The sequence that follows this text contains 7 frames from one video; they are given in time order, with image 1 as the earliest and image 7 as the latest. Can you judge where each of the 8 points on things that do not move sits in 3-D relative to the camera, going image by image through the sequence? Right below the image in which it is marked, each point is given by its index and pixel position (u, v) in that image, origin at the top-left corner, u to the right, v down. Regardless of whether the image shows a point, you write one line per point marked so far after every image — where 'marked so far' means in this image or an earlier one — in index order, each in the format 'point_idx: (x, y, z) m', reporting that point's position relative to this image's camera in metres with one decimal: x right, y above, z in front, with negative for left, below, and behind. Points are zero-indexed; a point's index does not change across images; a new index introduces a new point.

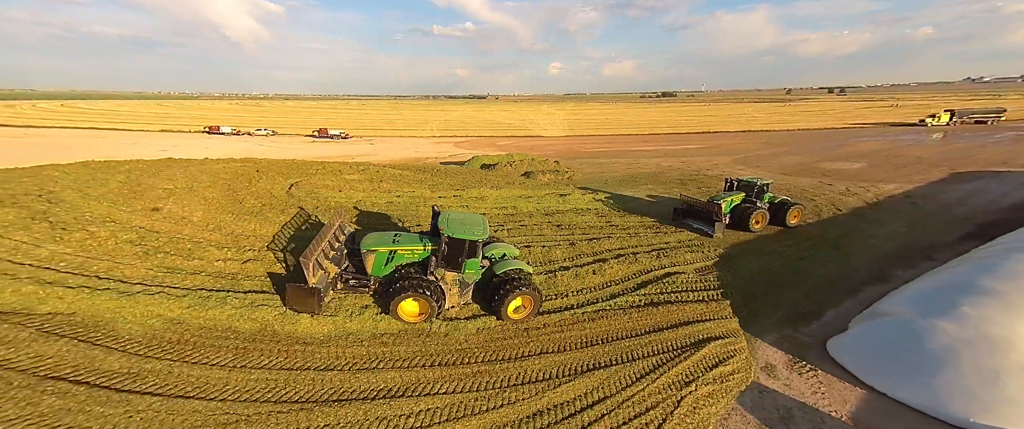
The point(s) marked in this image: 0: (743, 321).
0: (+4.8, -2.2, +6.7) m
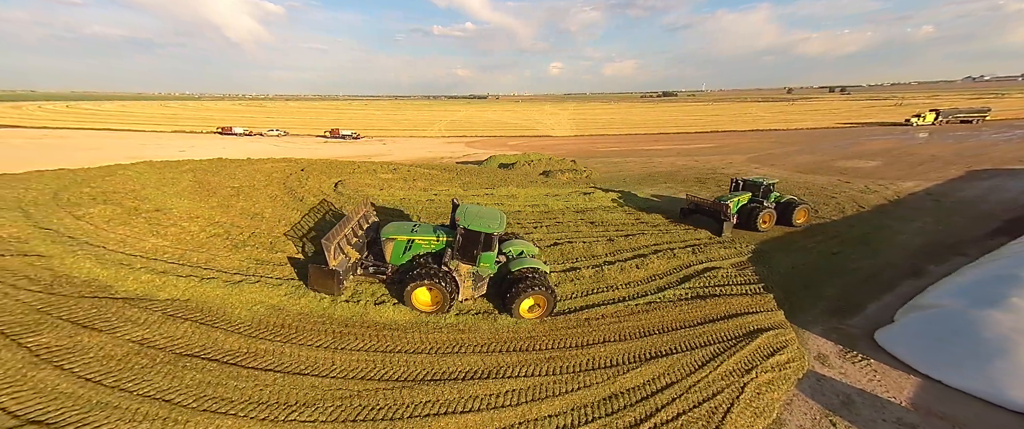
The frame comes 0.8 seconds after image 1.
0: (+6.0, -2.1, +7.0) m
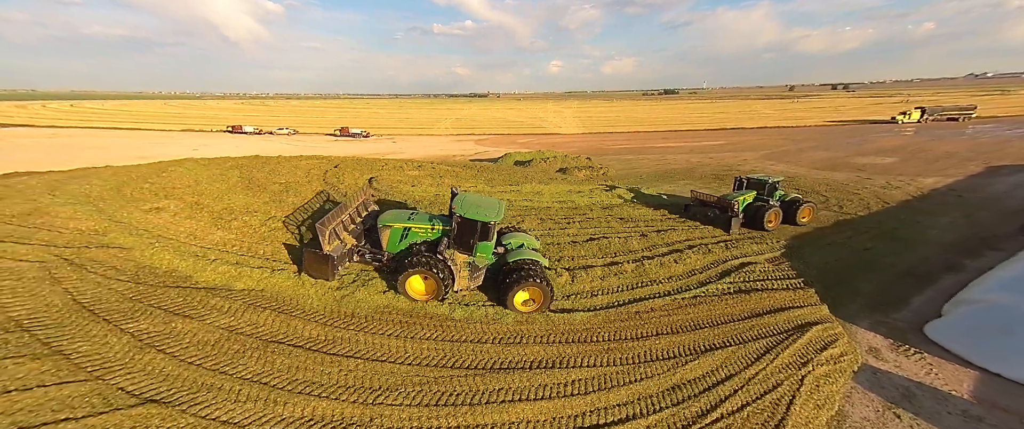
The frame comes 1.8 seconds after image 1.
0: (+7.0, -2.0, +7.0) m
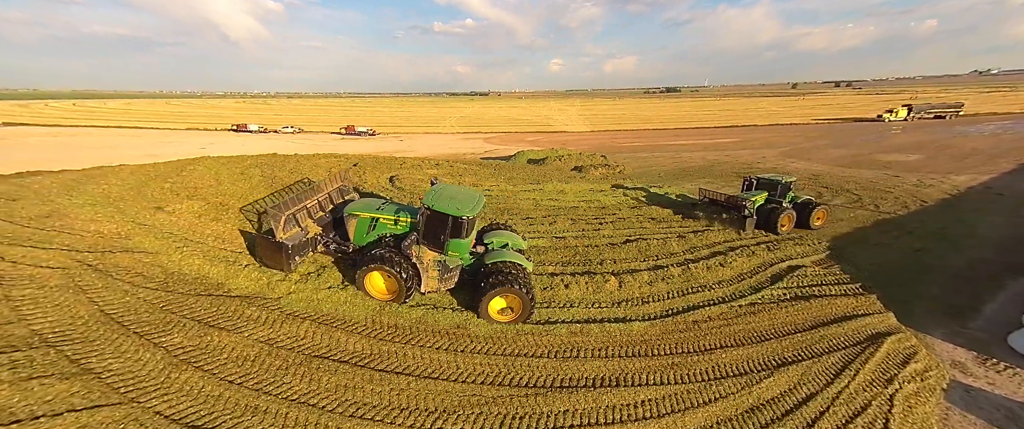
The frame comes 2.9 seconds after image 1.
0: (+7.9, -2.1, +6.6) m
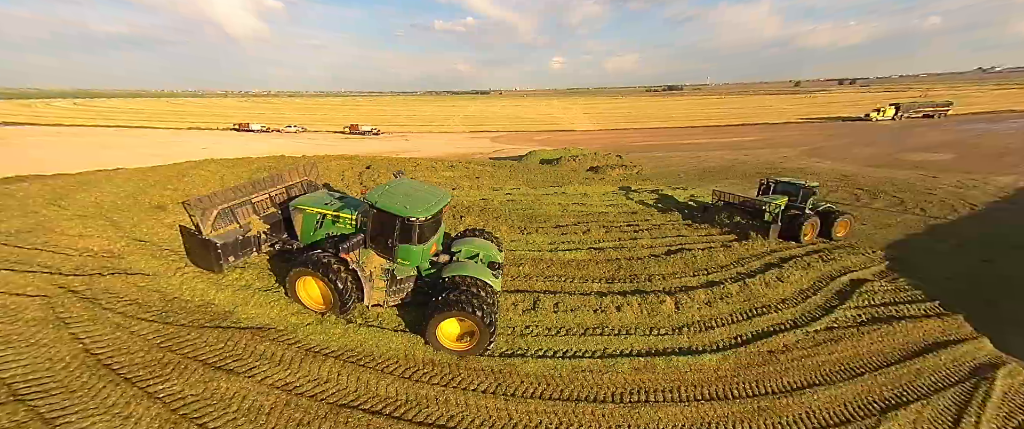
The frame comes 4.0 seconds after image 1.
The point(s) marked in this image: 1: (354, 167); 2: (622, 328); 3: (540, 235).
0: (+8.6, -2.3, +5.8) m
1: (-5.5, +1.4, +11.6) m
2: (+1.7, -1.8, +5.2) m
3: (+0.7, -0.5, +7.9) m
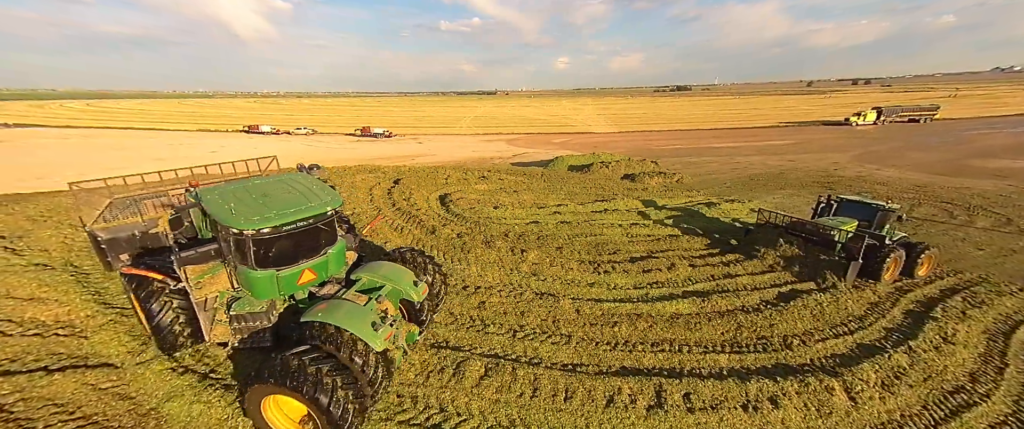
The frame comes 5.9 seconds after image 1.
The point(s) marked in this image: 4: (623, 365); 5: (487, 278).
0: (+10.0, -2.9, +4.0) m
1: (-4.0, +0.8, +10.1) m
2: (+3.1, -2.5, +3.6) m
3: (+2.1, -1.2, +6.3) m
4: (+1.4, -2.0, +4.2) m
5: (-0.4, -1.2, +5.8) m
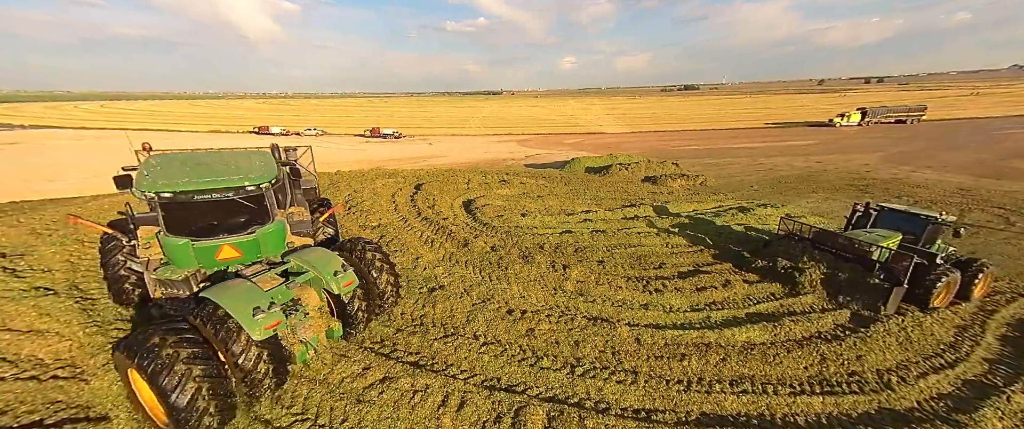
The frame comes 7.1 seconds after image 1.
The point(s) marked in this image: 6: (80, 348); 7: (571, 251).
0: (+10.7, -3.2, +3.2) m
1: (-3.2, +0.6, +9.6) m
2: (+3.7, -2.7, +2.9) m
3: (+2.9, -1.4, +5.7) m
4: (+2.1, -2.2, +3.6) m
5: (+0.3, -1.4, +5.3) m
6: (-4.4, -1.3, +3.3) m
7: (+1.3, -0.8, +6.8) m
